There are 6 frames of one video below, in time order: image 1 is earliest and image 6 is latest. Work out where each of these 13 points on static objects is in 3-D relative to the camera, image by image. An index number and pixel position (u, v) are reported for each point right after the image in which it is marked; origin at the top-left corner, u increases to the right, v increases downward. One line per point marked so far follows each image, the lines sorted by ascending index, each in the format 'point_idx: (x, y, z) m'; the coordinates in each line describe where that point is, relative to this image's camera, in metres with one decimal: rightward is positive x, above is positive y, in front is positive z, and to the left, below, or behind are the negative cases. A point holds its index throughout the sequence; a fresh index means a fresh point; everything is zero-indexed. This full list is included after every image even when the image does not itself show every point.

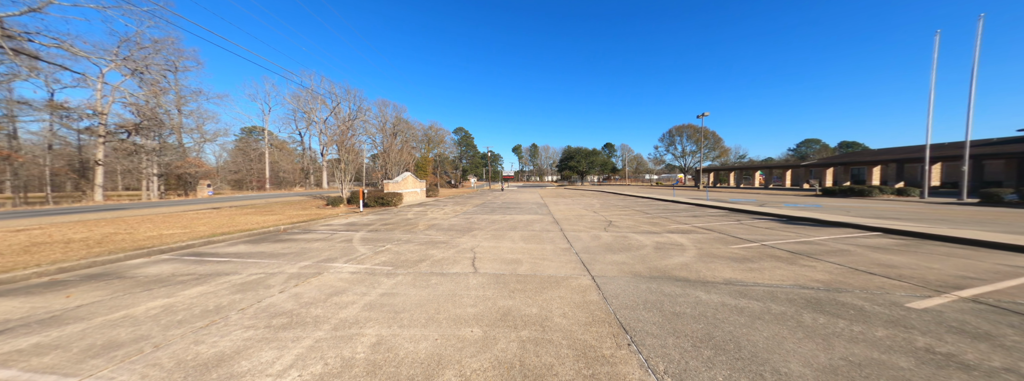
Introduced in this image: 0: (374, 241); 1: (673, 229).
0: (-3.8, -1.4, +6.8) m
1: (+6.0, -1.5, +9.4) m
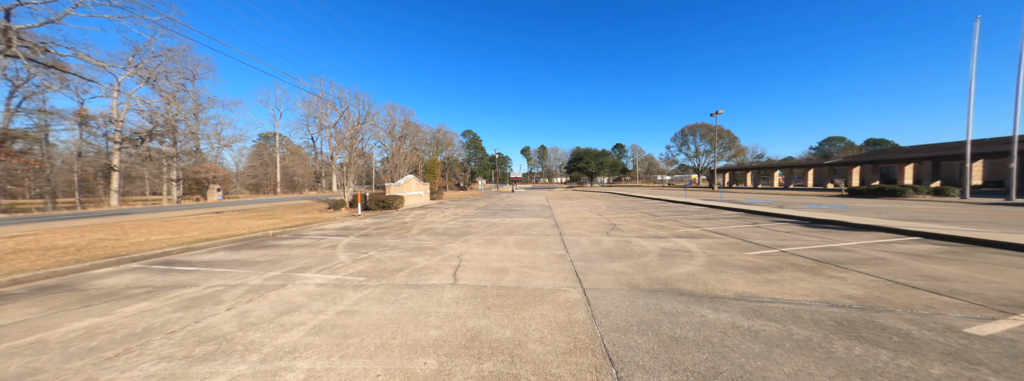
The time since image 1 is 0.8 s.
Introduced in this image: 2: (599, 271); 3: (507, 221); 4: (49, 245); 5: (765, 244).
0: (-4.0, -1.5, +6.5) m
1: (+5.9, -1.5, +8.8) m
2: (+1.7, -1.6, +5.0) m
3: (-0.3, -1.5, +12.2) m
4: (-10.9, -1.3, +5.9) m
5: (+7.0, -1.5, +7.0) m
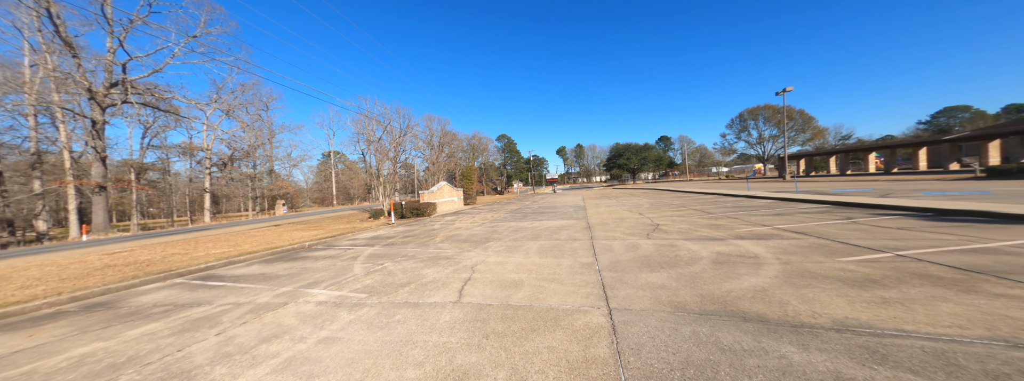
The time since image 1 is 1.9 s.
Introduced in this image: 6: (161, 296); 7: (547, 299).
0: (-3.5, -1.7, +6.4) m
1: (+6.7, -1.3, +7.2) m
2: (+2.0, -1.5, +4.1) m
3: (+1.0, -1.6, +11.5) m
4: (-10.4, -1.9, +6.9) m
5: (+7.5, -1.2, +5.3) m
6: (-5.9, -1.7, +4.2) m
7: (+0.5, -1.6, +3.7) m
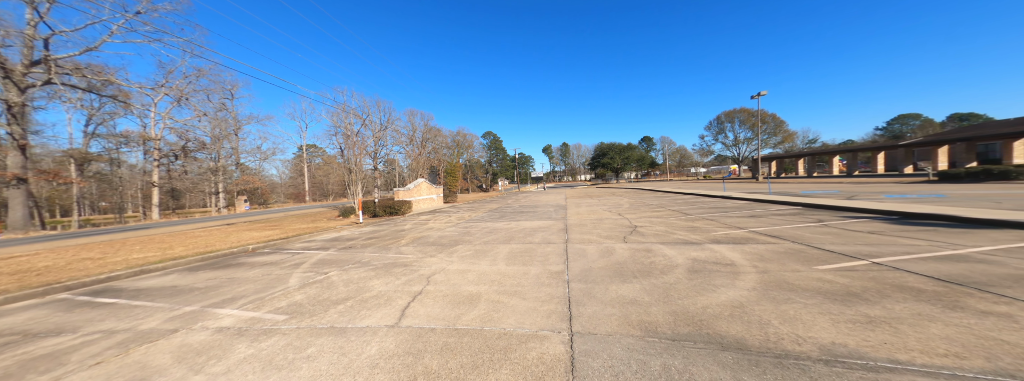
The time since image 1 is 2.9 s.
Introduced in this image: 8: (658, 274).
0: (-4.2, -1.7, +5.7) m
1: (+5.8, -1.3, +7.0) m
2: (+1.3, -1.6, +3.7) m
3: (0.0, -1.5, +11.0) m
4: (-11.2, -1.8, +5.7) m
5: (+6.8, -1.3, +5.1) m
6: (-6.6, -1.7, +3.3) m
7: (-0.1, -1.6, +3.2) m
8: (+2.7, -1.5, +4.6) m
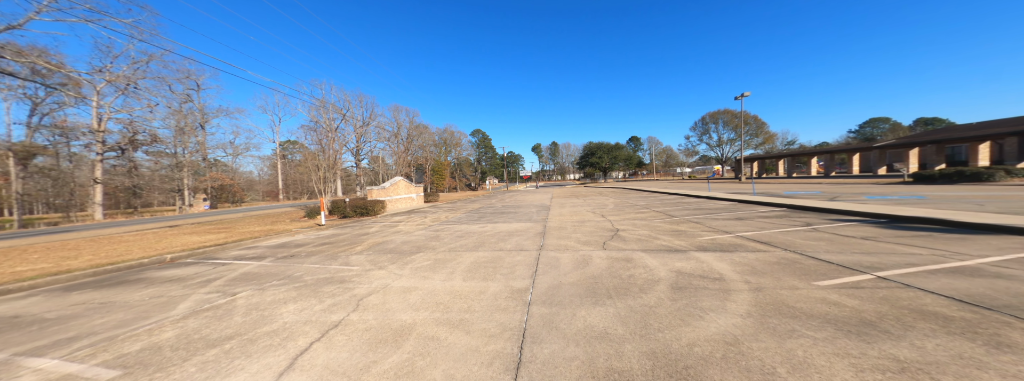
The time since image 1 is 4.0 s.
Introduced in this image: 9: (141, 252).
0: (-5.0, -1.7, +4.7) m
1: (+5.0, -1.4, +6.4) m
2: (+0.6, -1.6, +2.9) m
3: (-1.0, -1.5, +10.1) m
4: (-12.0, -1.8, +4.5) m
5: (+6.0, -1.3, +4.6) m
6: (-7.3, -1.7, +2.3) m
7: (-0.8, -1.7, +2.3) m
8: (+1.9, -1.6, +3.9) m
9: (-10.7, -1.8, +7.2) m
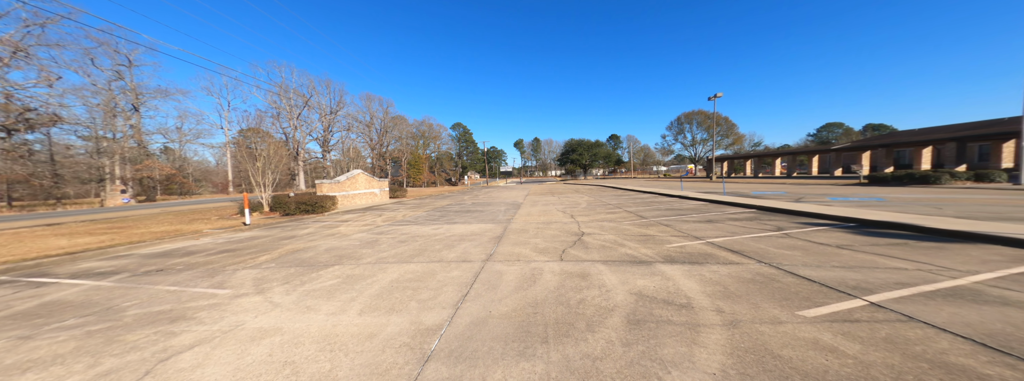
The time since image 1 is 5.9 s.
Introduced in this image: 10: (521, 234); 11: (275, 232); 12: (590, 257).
0: (-6.2, -1.6, +3.2) m
1: (+3.7, -1.4, +5.7) m
2: (-0.4, -1.7, +1.8) m
3: (-2.6, -1.4, +8.9) m
4: (-13.1, -1.7, +2.5) m
5: (+4.8, -1.4, +3.9) m
6: (-8.2, -1.7, +0.7) m
7: (-1.8, -1.7, +1.2) m
8: (+0.8, -1.6, +2.9) m
9: (-12.0, -1.6, +5.3) m
10: (+0.3, -1.4, +8.1) m
11: (-8.4, -1.5, +8.9) m
12: (+1.7, -1.5, +5.6) m
